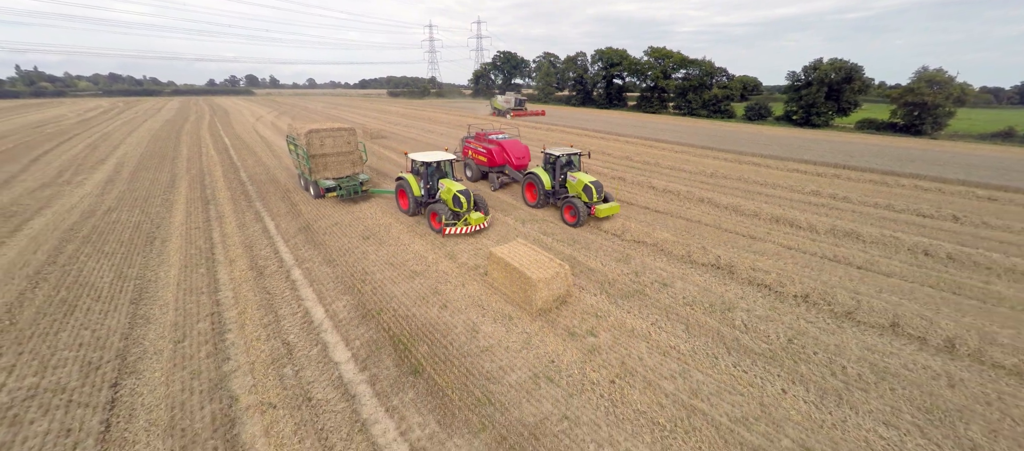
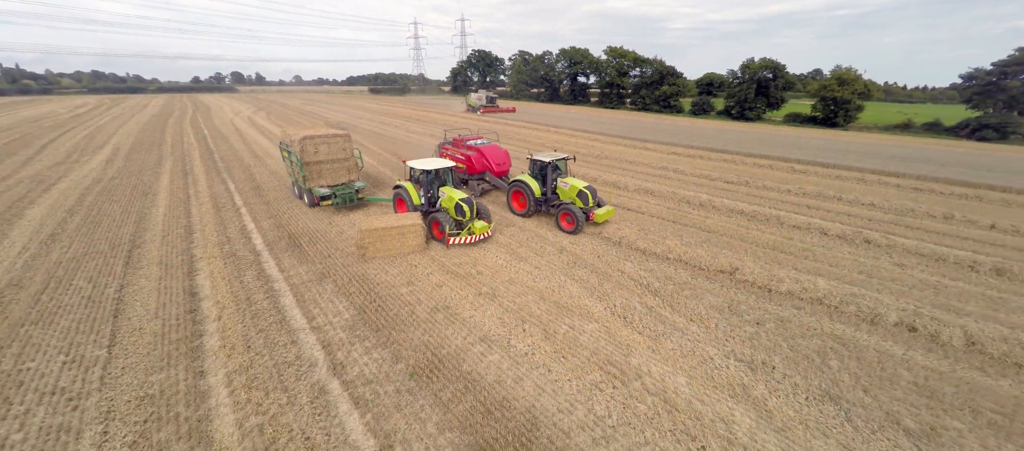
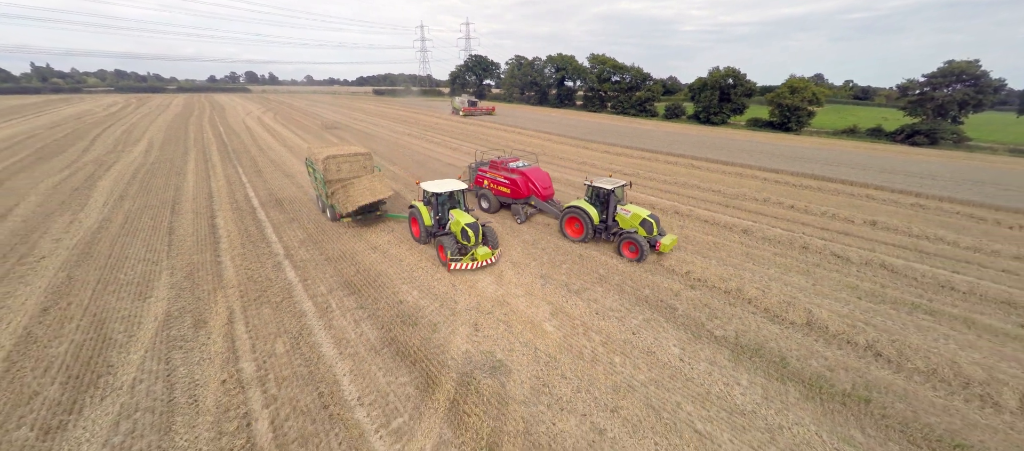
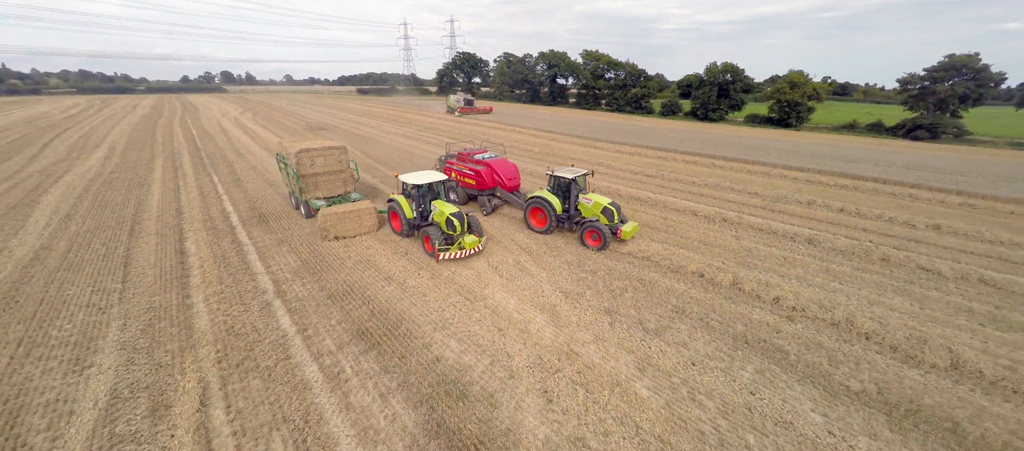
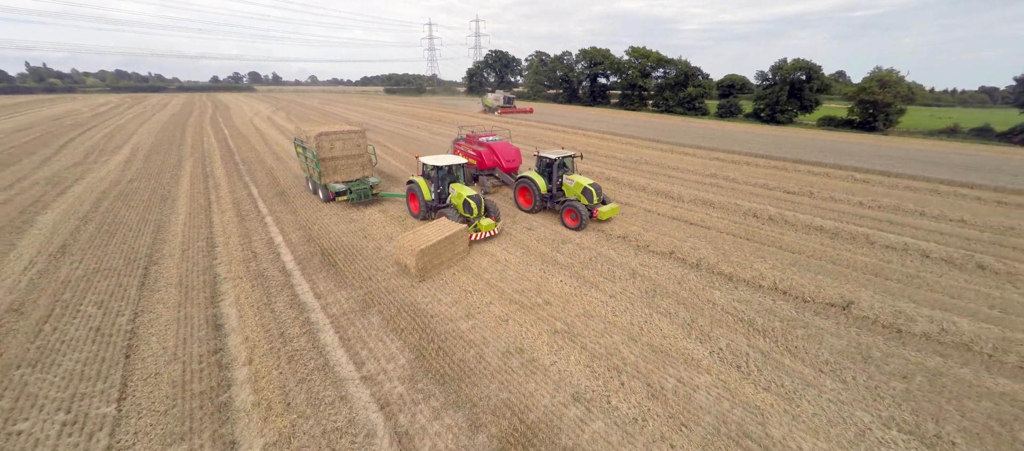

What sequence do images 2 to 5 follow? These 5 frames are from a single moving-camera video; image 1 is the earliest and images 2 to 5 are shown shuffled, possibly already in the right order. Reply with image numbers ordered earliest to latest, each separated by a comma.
5, 2, 4, 3
